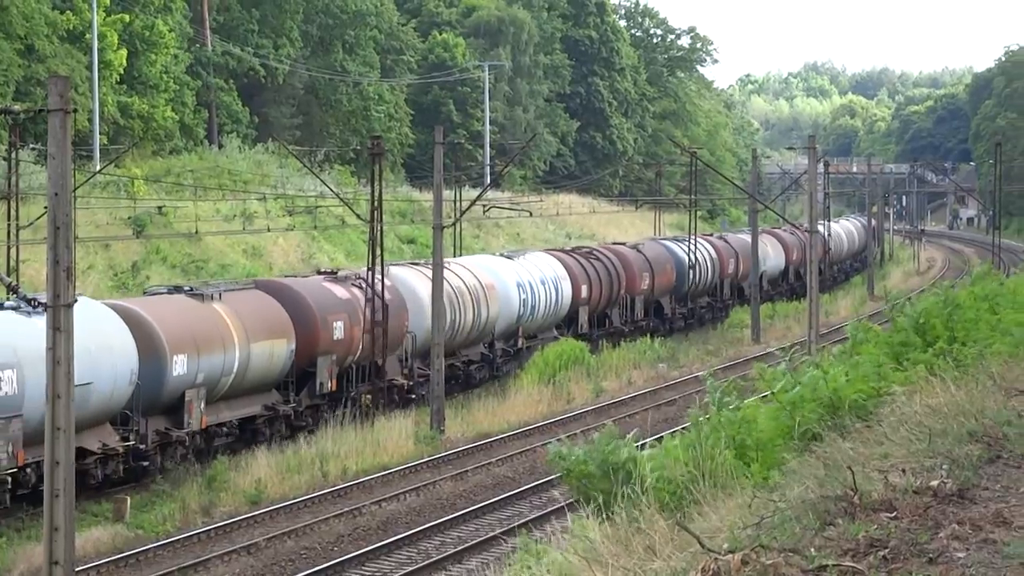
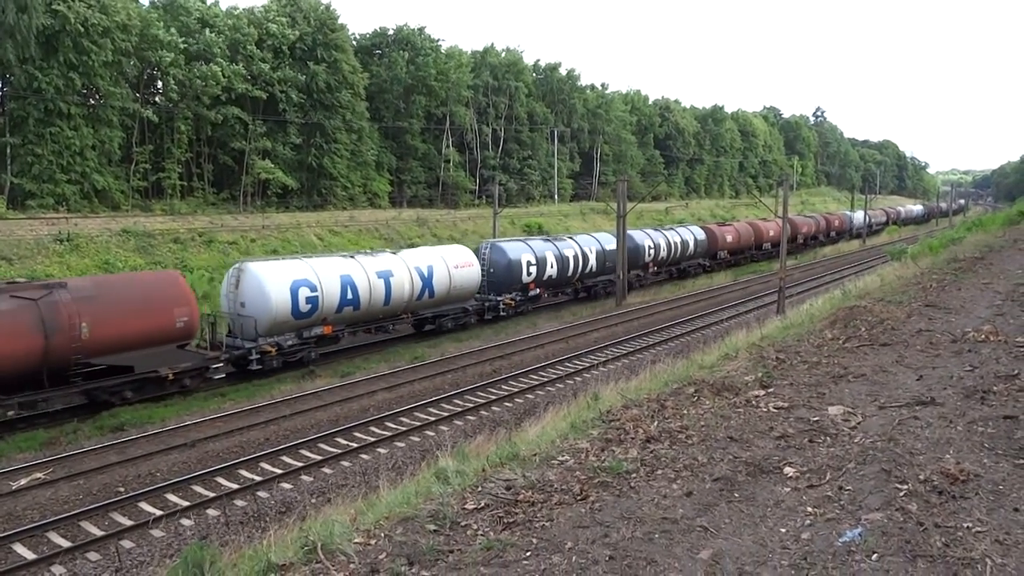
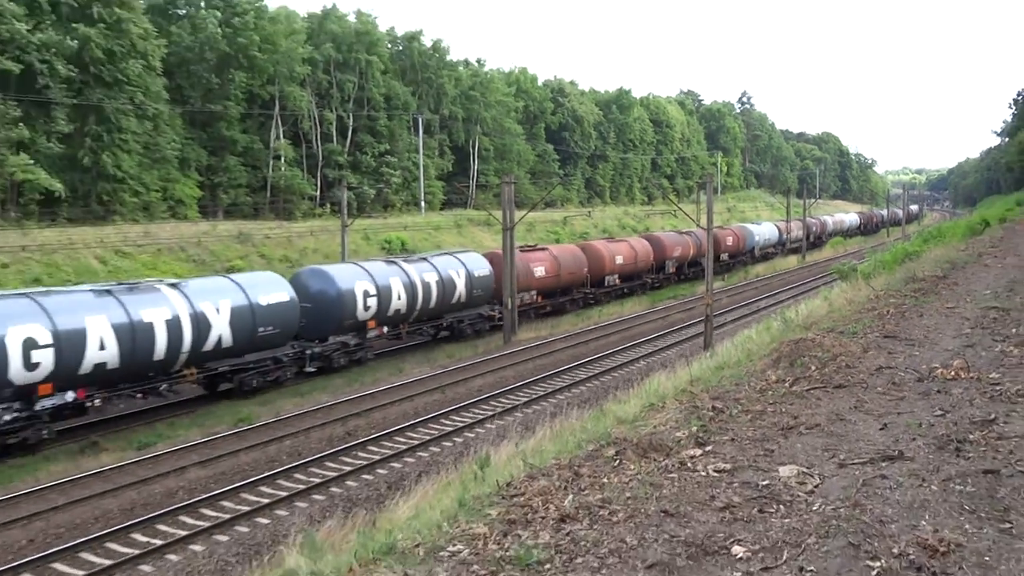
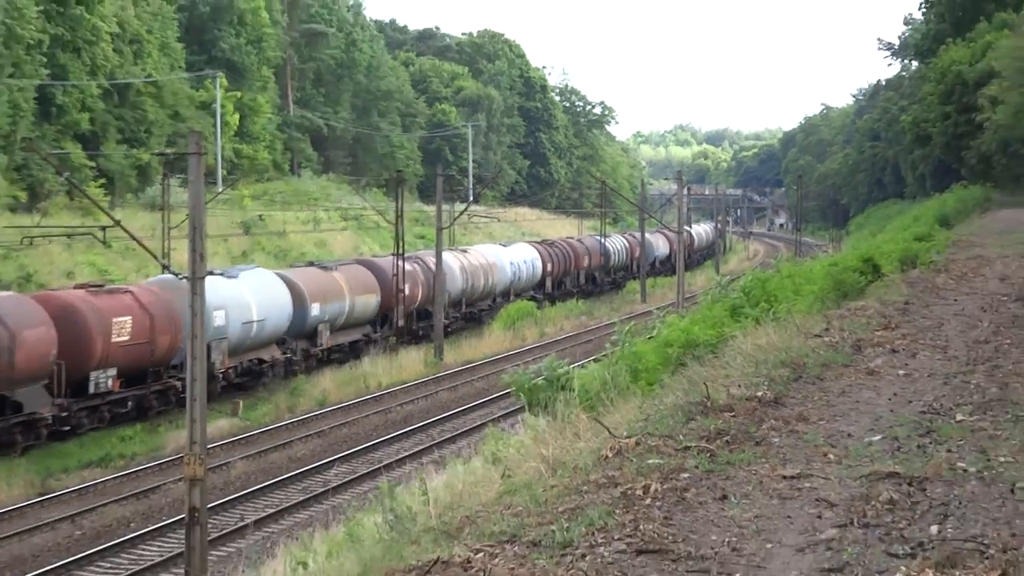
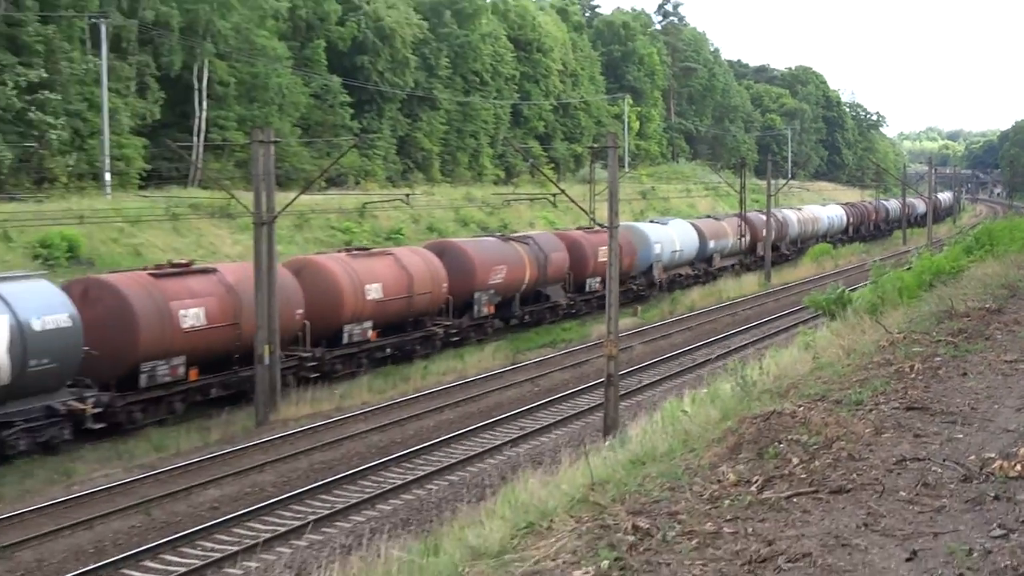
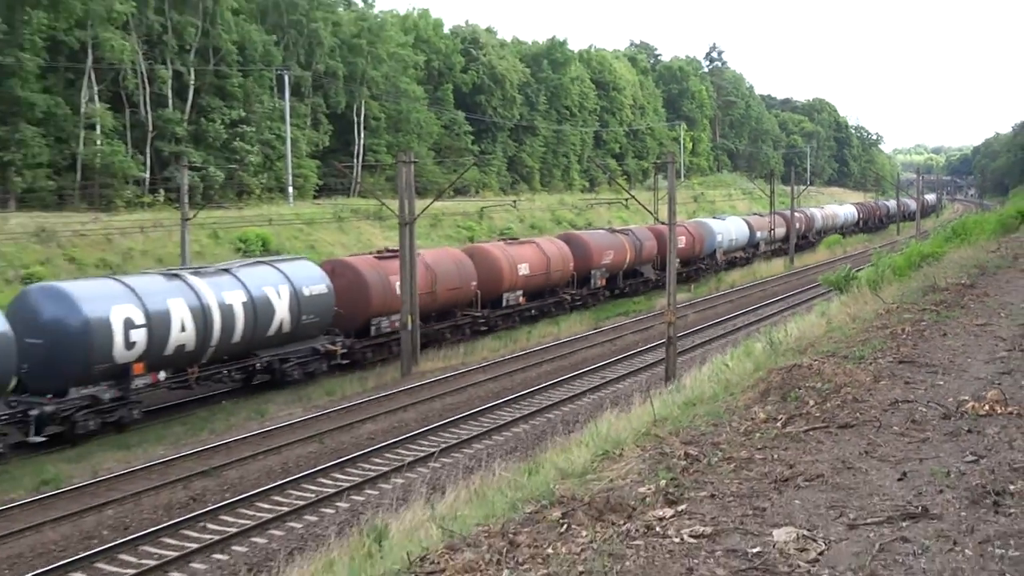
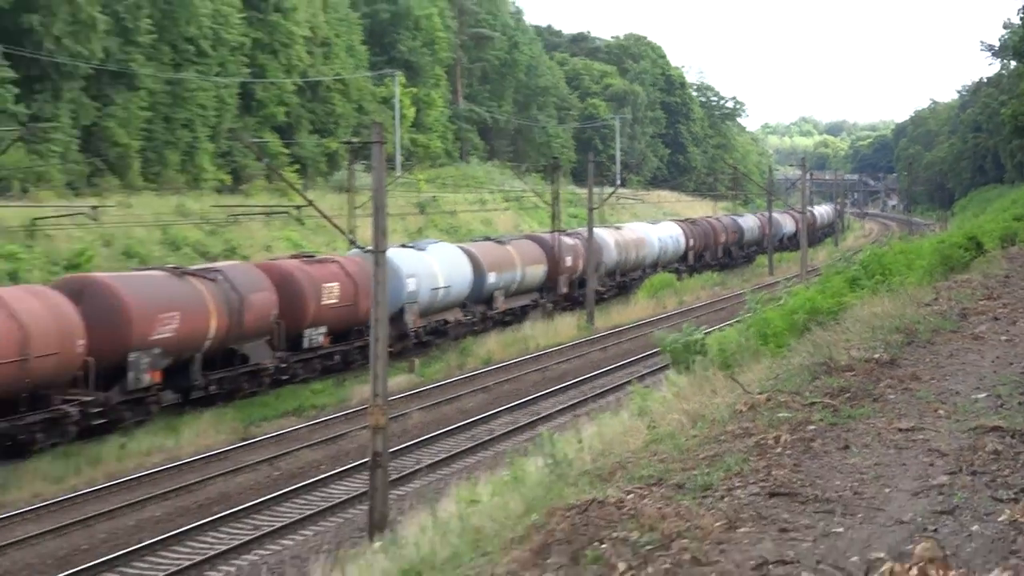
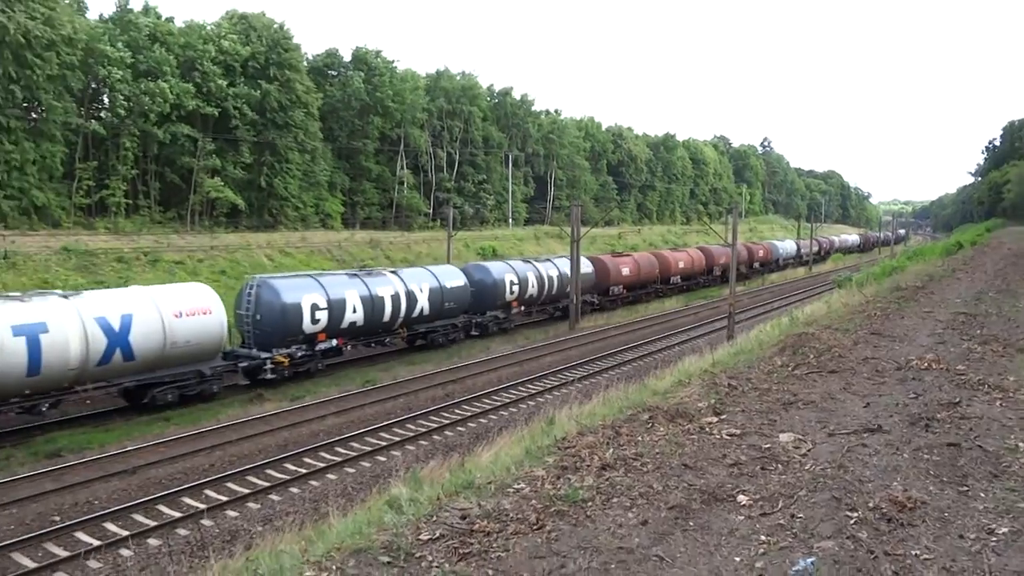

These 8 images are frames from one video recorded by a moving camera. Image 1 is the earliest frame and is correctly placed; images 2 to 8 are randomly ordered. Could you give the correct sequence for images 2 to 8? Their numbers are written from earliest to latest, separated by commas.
4, 7, 5, 6, 3, 8, 2
